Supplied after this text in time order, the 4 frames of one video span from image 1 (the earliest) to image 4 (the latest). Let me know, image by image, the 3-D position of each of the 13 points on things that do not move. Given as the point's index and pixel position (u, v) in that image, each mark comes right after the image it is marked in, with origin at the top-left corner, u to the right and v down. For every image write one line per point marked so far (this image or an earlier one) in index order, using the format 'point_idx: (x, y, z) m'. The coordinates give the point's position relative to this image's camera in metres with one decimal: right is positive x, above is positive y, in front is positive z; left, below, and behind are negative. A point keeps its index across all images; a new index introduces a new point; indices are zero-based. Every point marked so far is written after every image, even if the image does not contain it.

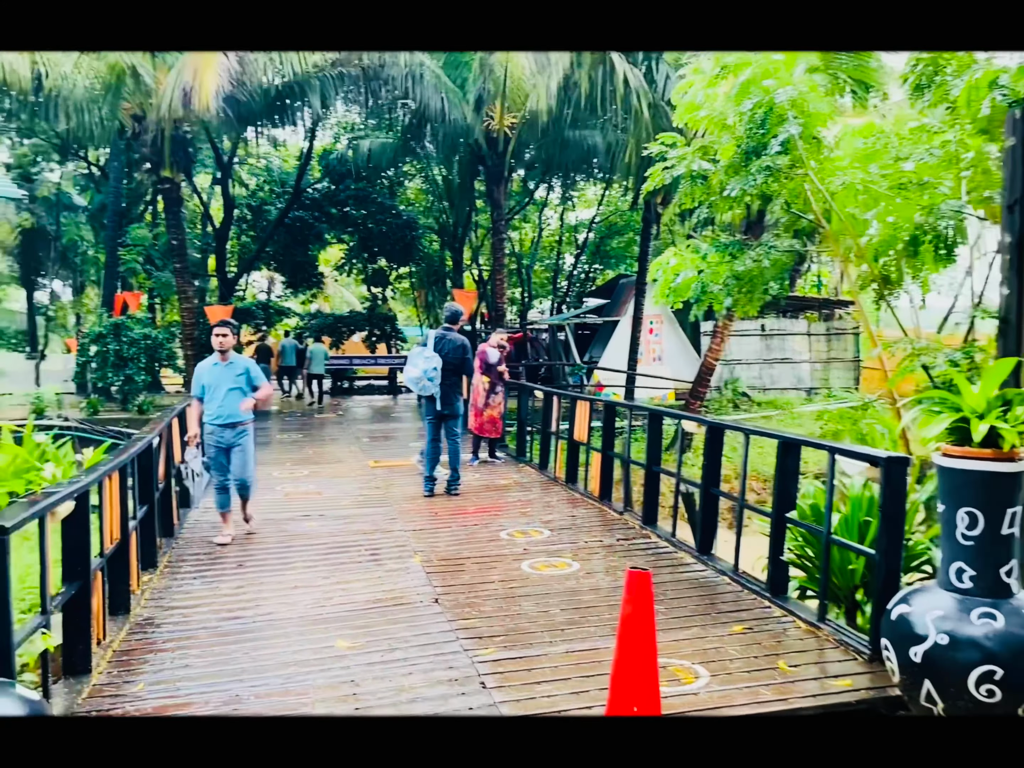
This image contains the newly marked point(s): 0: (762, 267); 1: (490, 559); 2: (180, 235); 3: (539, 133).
0: (+1.9, +0.9, +6.3) m
1: (-0.1, -1.0, +4.8) m
2: (-5.2, +2.3, +13.0) m
3: (+0.4, +3.9, +13.0) m
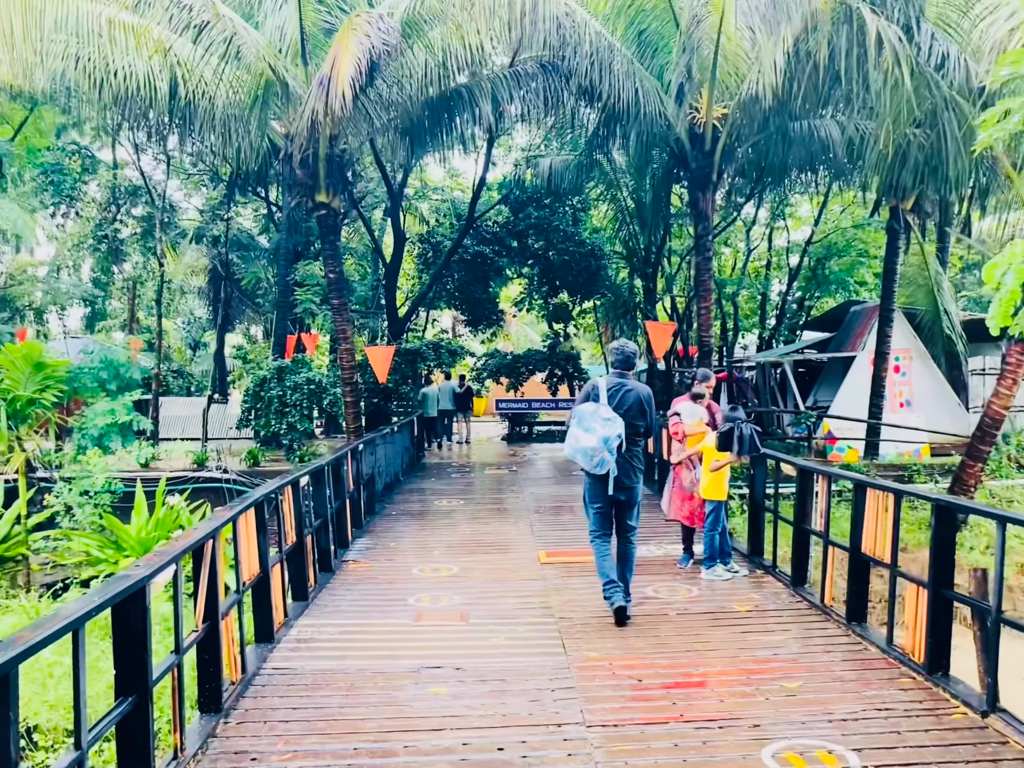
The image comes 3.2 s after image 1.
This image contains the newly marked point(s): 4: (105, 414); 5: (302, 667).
0: (+3.0, +0.5, +3.5) m
1: (+0.7, -1.3, +2.4) m
2: (-2.4, +1.6, +11.6) m
3: (+3.1, +3.2, +10.4) m
4: (-5.0, -0.4, +10.3) m
5: (-1.0, -1.3, +3.9) m
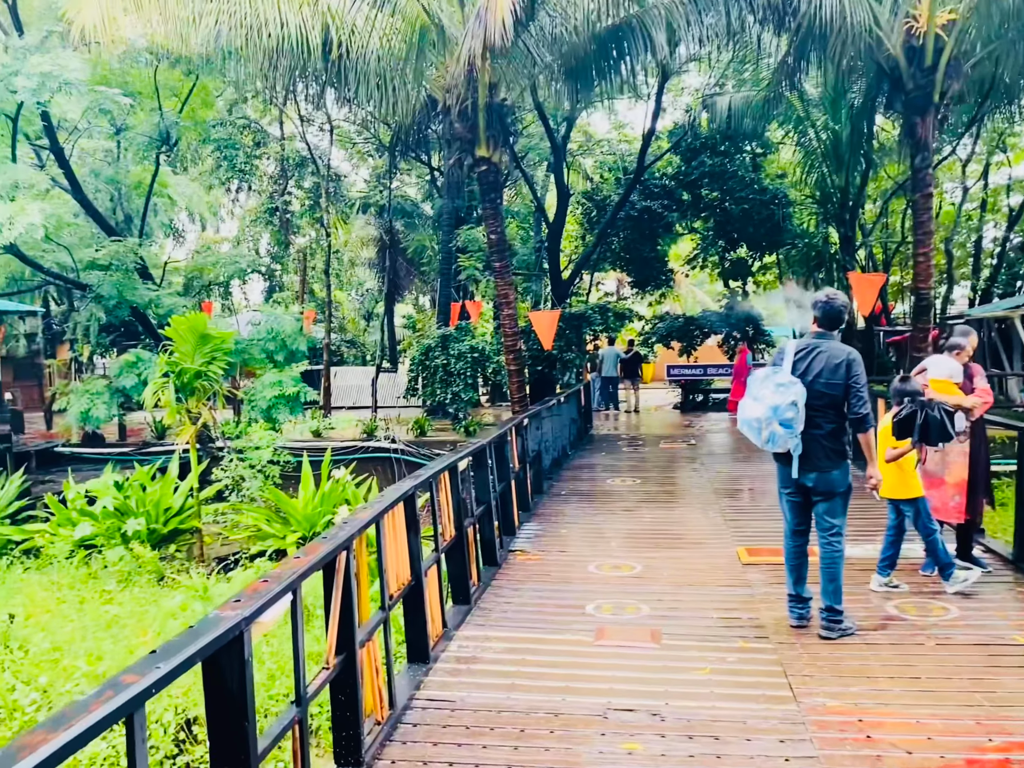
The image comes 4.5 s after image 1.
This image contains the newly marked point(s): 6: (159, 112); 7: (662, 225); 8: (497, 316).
0: (+3.6, +0.6, +1.9) m
1: (+1.2, -1.3, +1.4) m
2: (-0.1, +2.0, +10.9) m
3: (+5.0, +3.7, +8.6) m
4: (-2.9, 0.0, +10.2) m
5: (-0.2, -1.2, +3.2) m
6: (-5.0, +3.9, +11.9) m
7: (+2.7, +2.9, +15.4) m
8: (-0.2, +1.1, +13.1) m
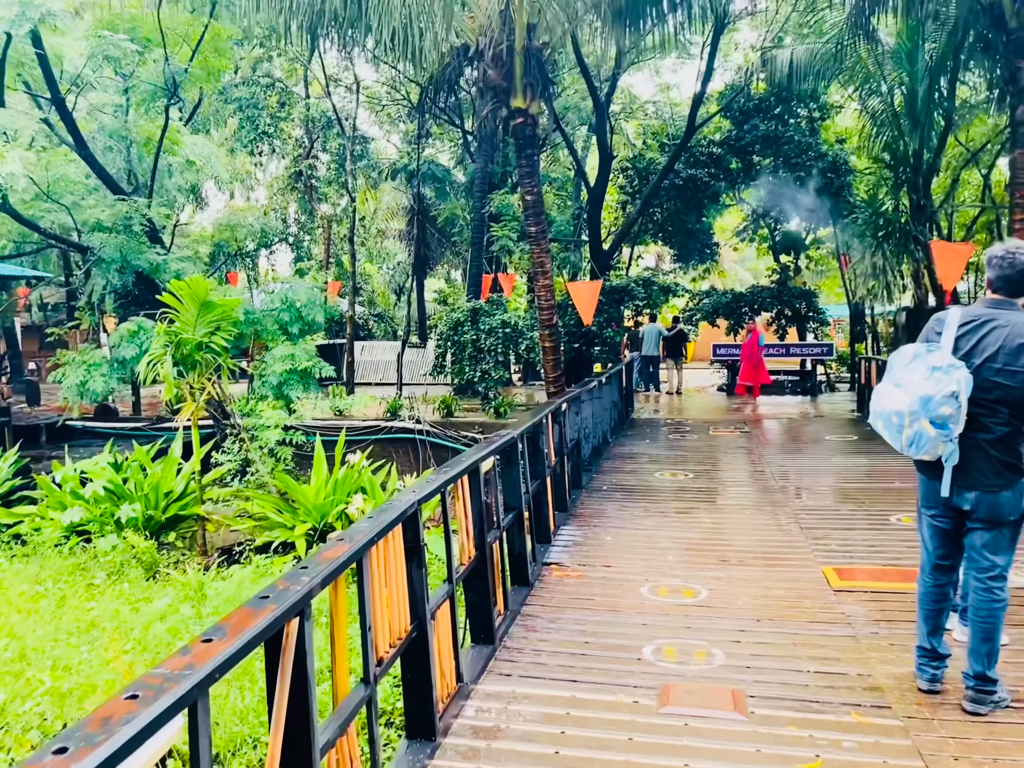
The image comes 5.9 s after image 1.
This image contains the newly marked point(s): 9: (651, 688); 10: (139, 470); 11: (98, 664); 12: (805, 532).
0: (+3.7, +0.6, +0.8) m
1: (+1.2, -1.3, +0.4) m
2: (+0.3, +2.3, +9.9) m
3: (+5.3, +3.8, +7.4) m
4: (-2.6, +0.3, +9.4) m
5: (-0.1, -1.2, +2.3) m
6: (-4.5, +4.2, +11.0) m
7: (+3.4, +3.3, +14.2) m
8: (+0.3, +1.4, +12.1) m
9: (+0.5, -1.1, +3.0) m
10: (-3.7, -0.8, +8.1) m
11: (-2.6, -1.7, +5.1) m
12: (+1.8, -0.9, +5.2) m
